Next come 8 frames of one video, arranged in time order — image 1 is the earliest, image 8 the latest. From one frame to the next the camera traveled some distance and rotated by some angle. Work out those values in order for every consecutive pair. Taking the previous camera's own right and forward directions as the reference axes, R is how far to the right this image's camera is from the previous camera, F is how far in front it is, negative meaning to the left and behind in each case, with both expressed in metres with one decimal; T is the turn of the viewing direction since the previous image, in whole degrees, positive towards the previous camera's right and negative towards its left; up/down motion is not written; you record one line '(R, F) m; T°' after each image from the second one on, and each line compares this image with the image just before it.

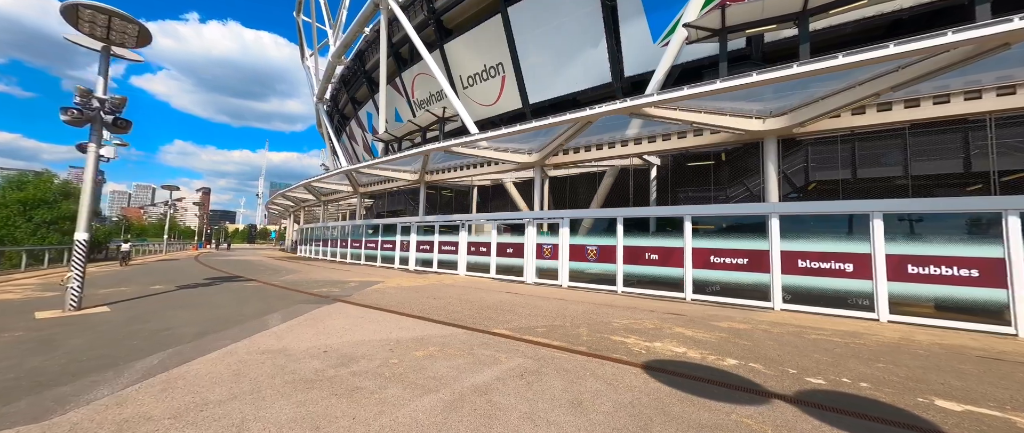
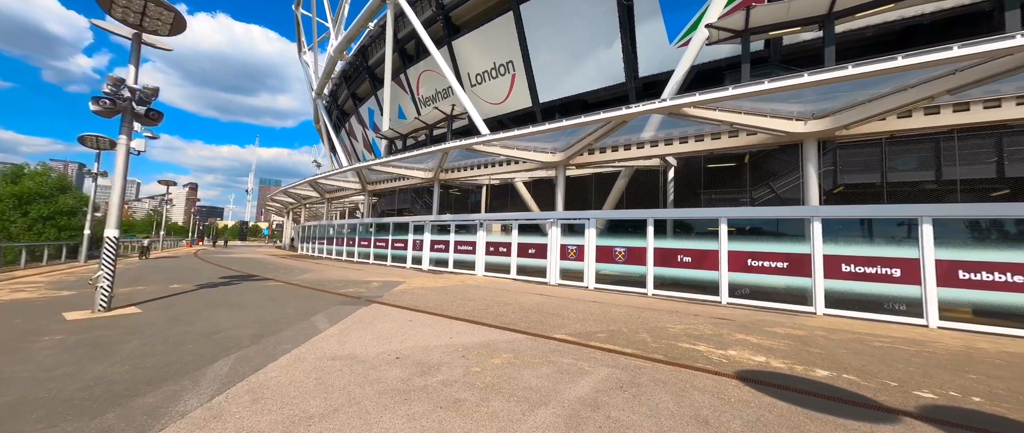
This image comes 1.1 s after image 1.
(-1.1, +0.2) m; +1°
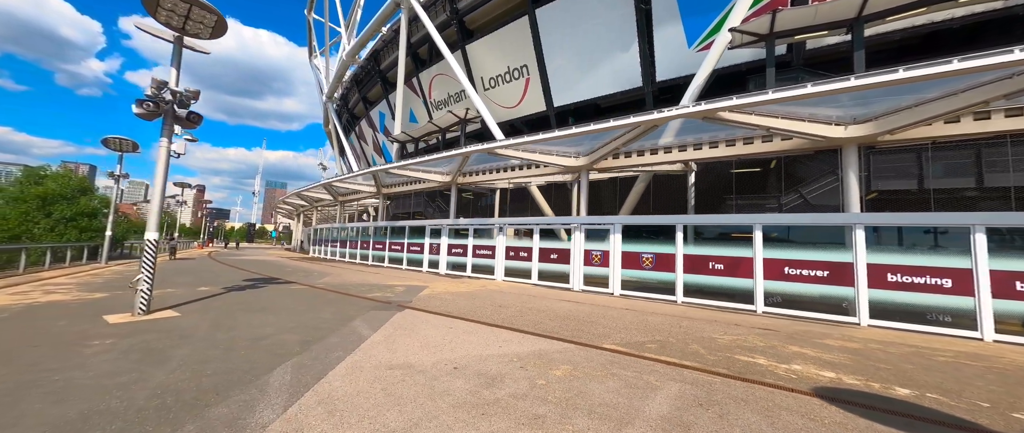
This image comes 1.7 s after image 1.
(-0.7, +0.1) m; -1°
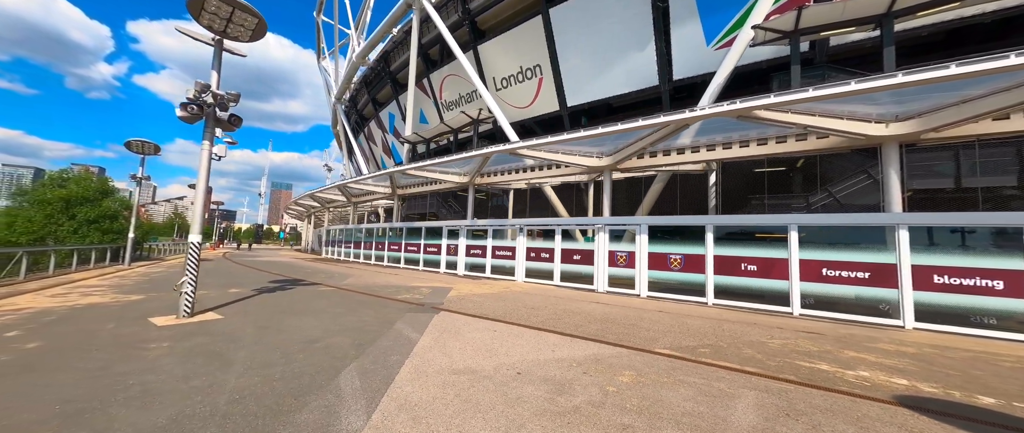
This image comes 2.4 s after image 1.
(-0.7, +0.1) m; -1°
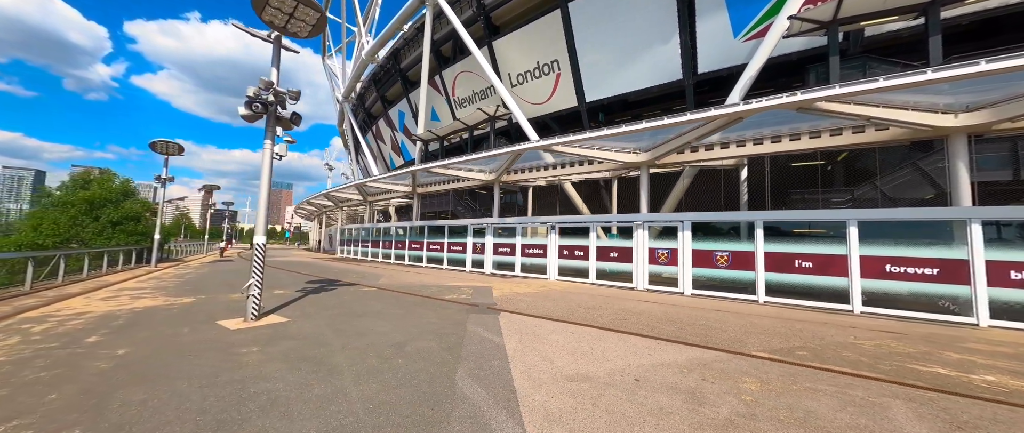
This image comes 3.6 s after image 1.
(-1.3, +0.2) m; -1°
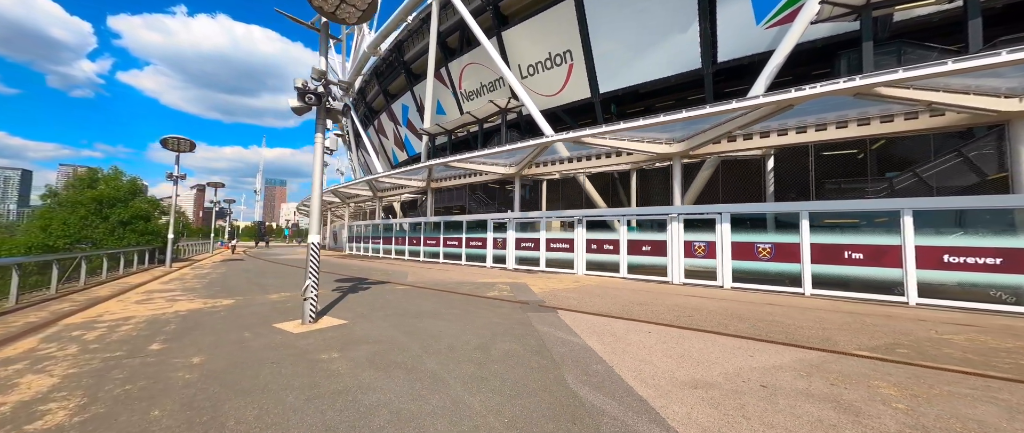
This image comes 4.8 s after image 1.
(-1.2, +0.3) m; 0°
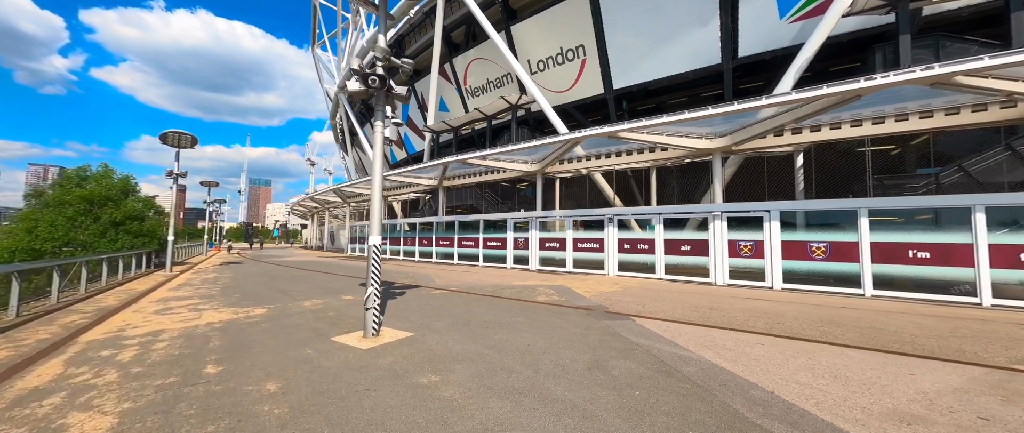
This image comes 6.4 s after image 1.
(-1.5, +0.7) m; +1°
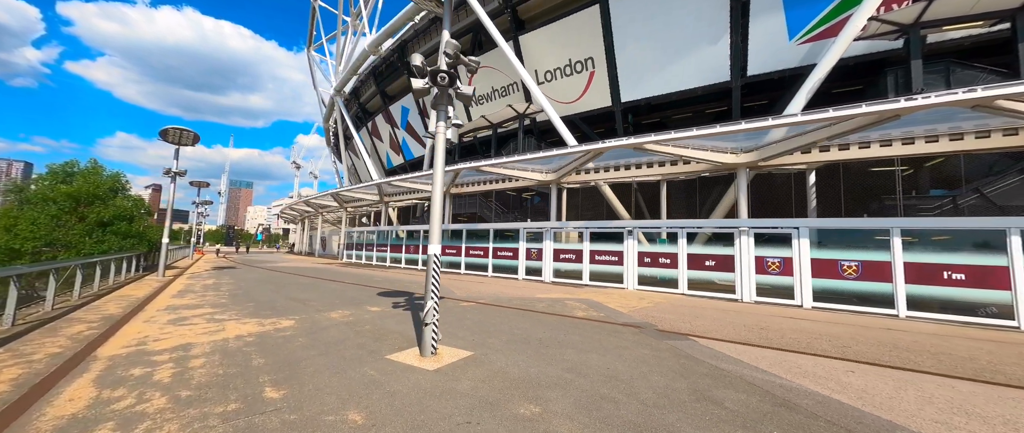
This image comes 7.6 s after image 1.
(-1.2, +0.3) m; +2°
